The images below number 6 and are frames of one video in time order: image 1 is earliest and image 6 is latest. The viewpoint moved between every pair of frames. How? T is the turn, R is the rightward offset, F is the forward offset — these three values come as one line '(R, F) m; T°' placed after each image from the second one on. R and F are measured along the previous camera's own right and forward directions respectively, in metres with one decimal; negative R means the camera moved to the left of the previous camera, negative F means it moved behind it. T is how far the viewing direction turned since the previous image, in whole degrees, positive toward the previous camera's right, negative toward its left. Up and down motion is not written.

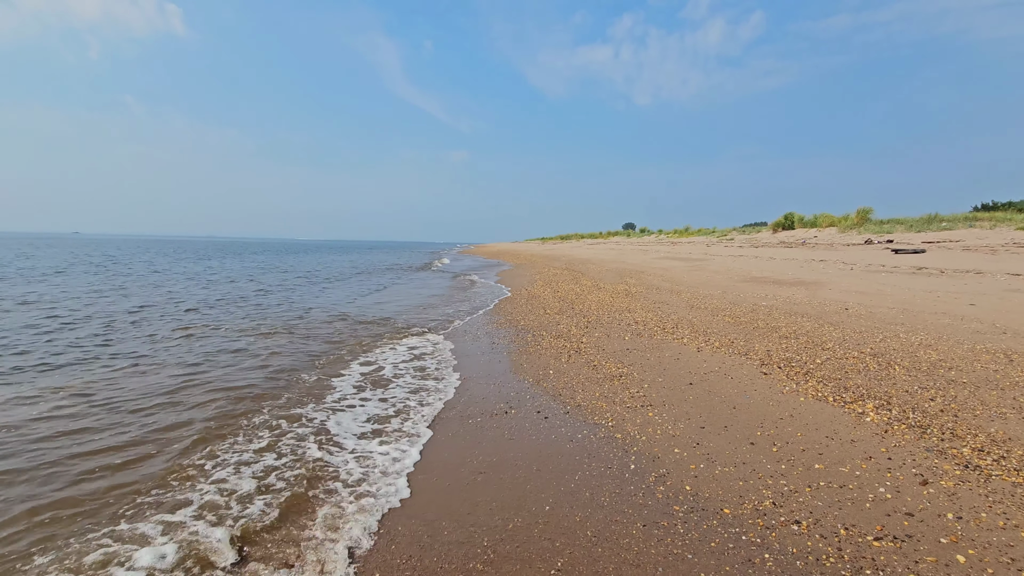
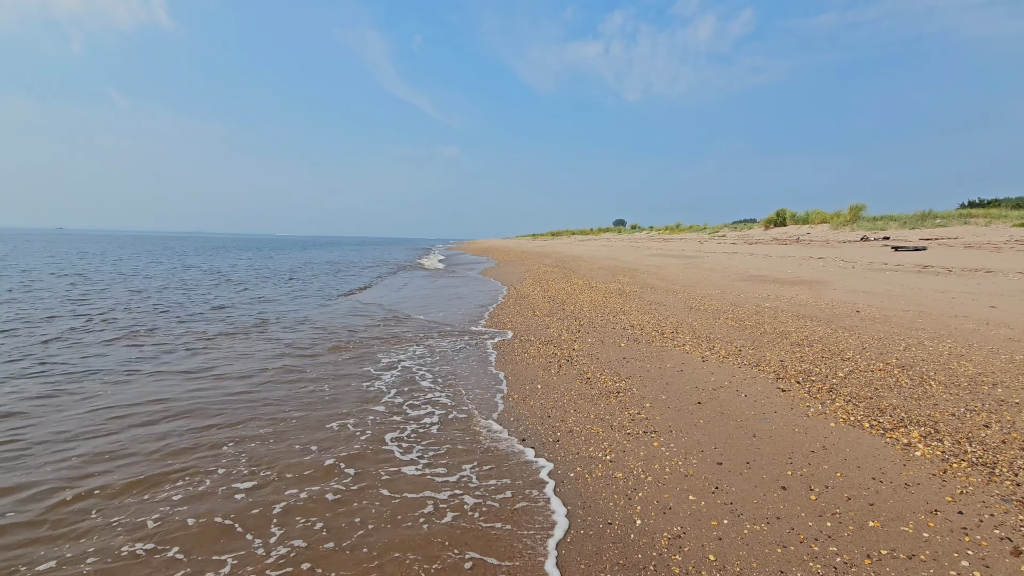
(+0.1, +0.9) m; +1°
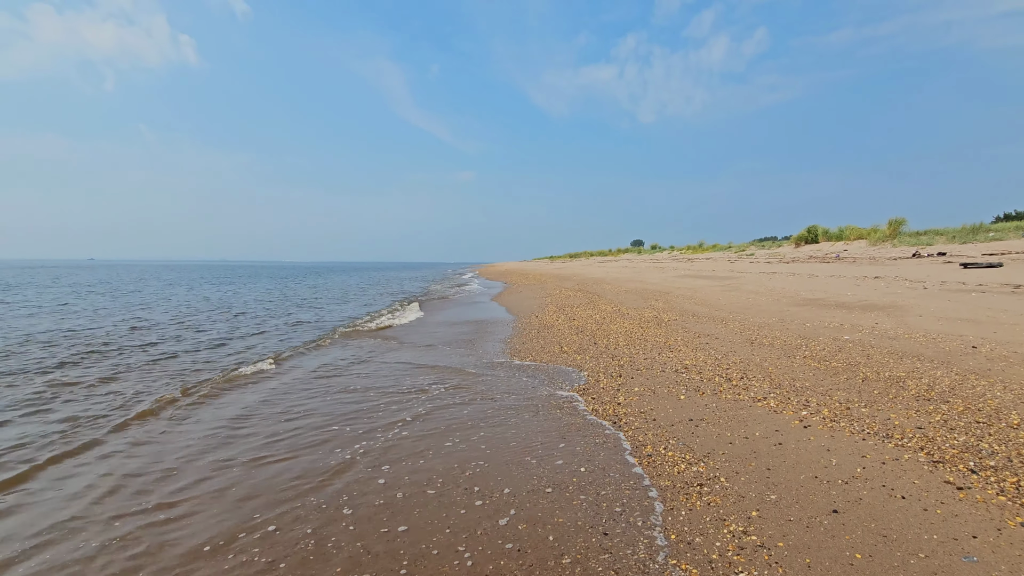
(-0.1, +1.6) m; -2°
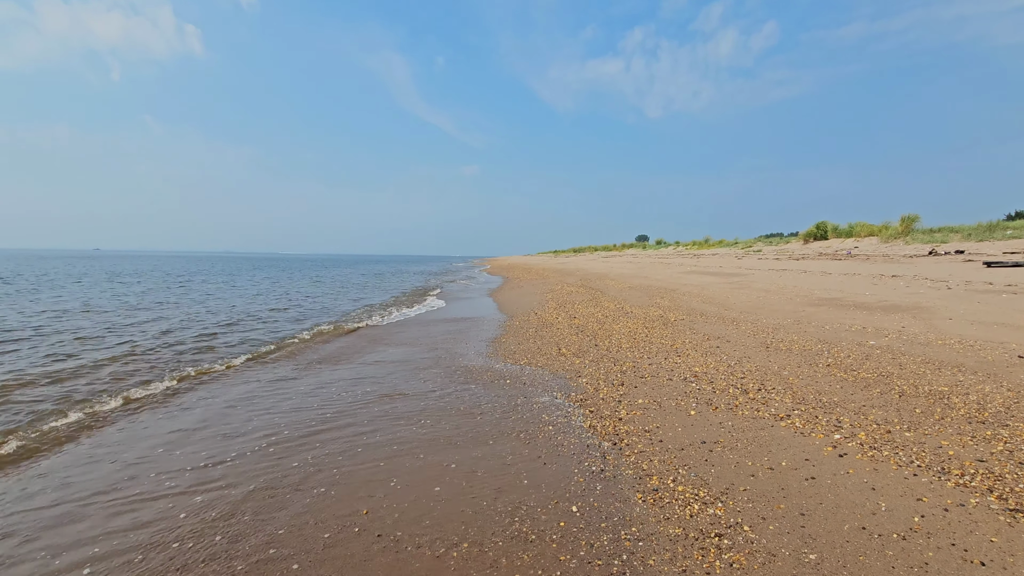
(+0.2, +0.8) m; -1°
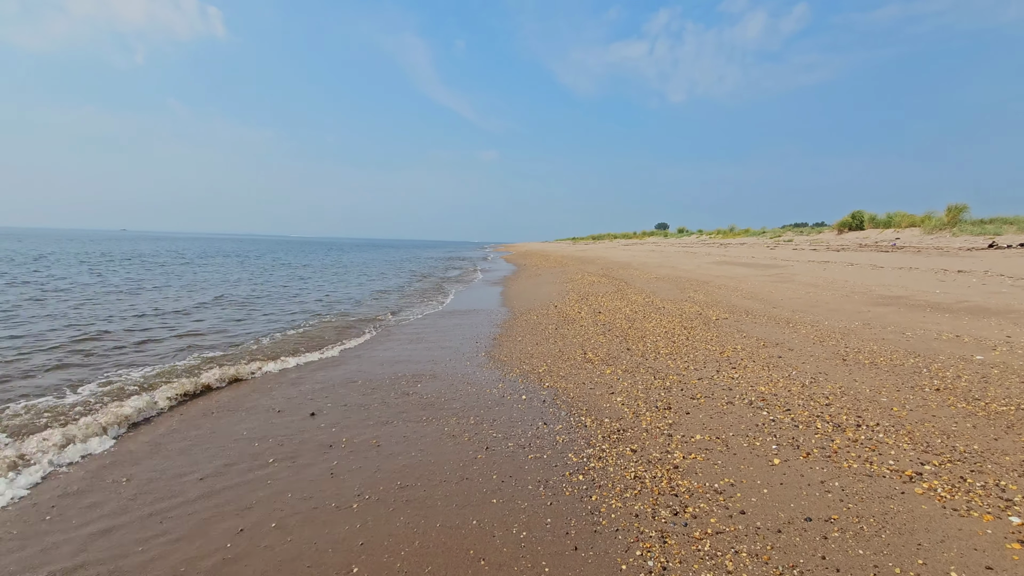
(0.0, +1.5) m; -2°
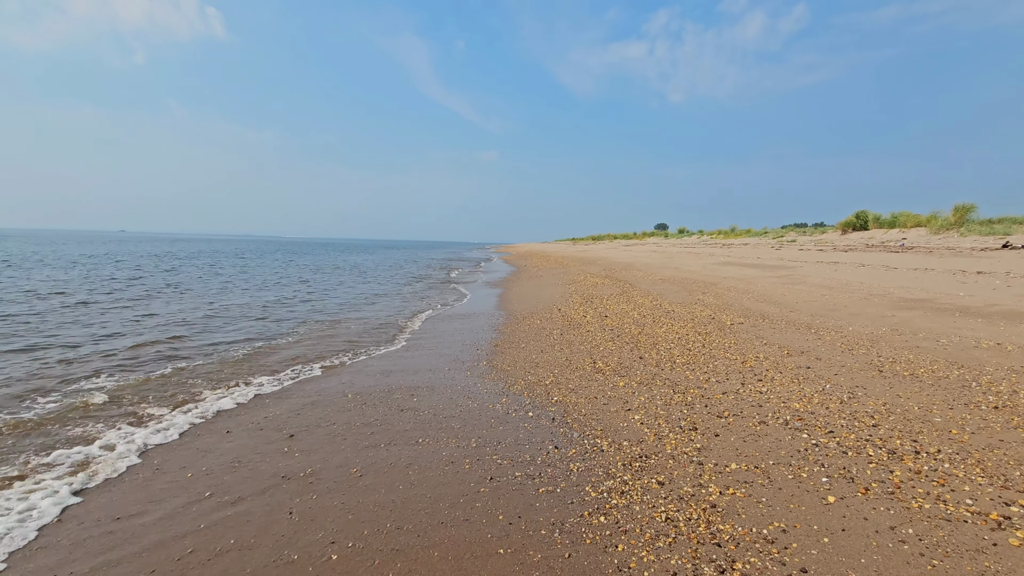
(-0.1, +0.6) m; 0°
